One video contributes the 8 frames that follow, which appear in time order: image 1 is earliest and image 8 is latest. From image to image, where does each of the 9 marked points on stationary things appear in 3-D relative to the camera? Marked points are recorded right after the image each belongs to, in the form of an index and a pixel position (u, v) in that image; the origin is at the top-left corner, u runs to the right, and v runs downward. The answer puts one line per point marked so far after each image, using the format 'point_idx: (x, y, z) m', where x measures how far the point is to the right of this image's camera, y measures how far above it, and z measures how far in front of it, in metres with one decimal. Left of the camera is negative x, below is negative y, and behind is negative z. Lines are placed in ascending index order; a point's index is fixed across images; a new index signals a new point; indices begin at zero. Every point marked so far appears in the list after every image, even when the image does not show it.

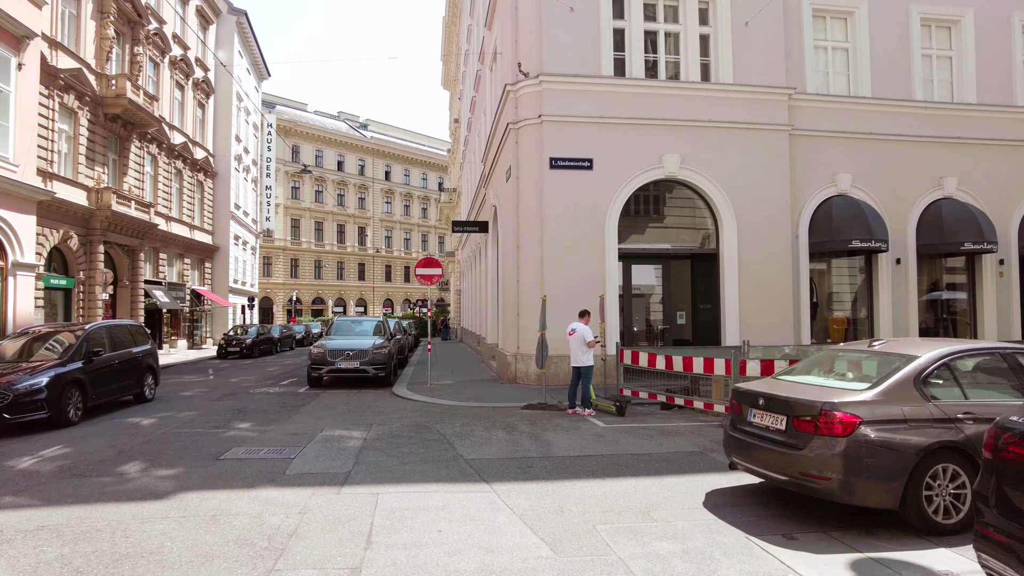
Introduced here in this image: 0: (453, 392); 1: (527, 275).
0: (-1.1, -1.8, +11.7) m
1: (+0.3, +0.3, +12.4) m
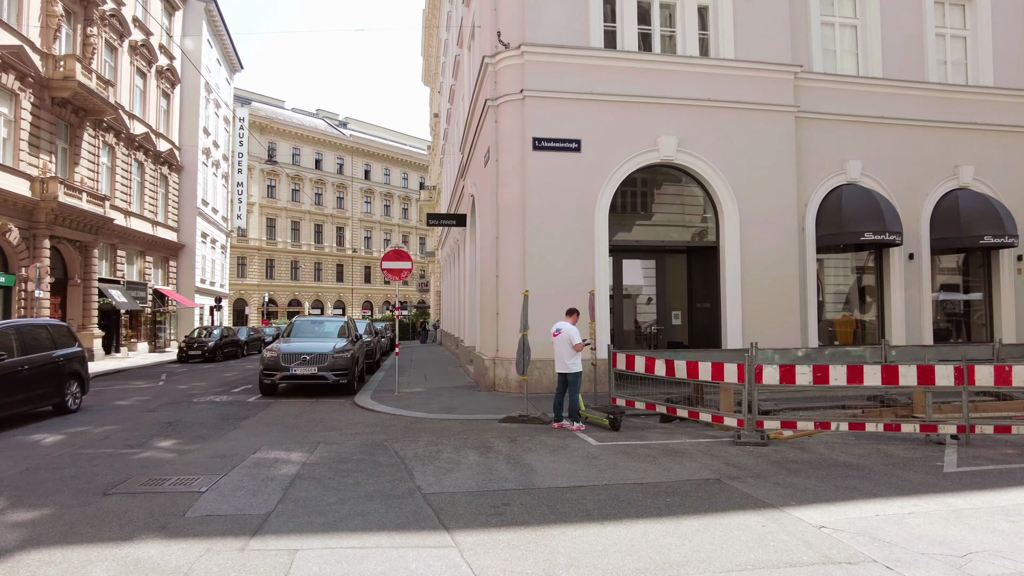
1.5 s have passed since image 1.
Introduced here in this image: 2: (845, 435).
0: (-1.4, -1.8, +10.3) m
1: (-0.1, +0.3, +11.1) m
2: (+3.7, -1.6, +7.3) m
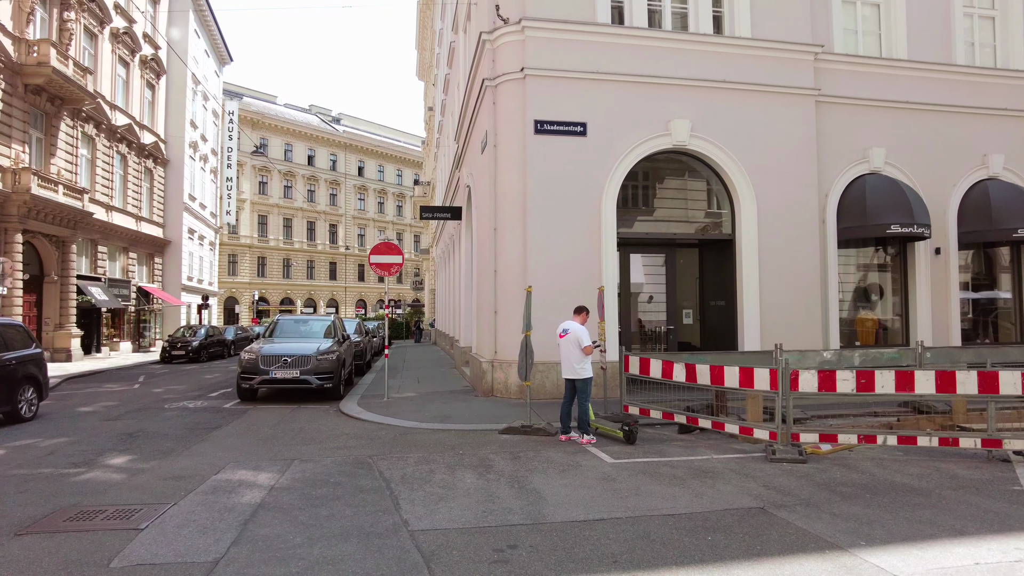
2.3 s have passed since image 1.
0: (-1.4, -1.7, +9.4) m
1: (-0.1, +0.4, +10.2) m
2: (+3.7, -1.6, +6.5) m
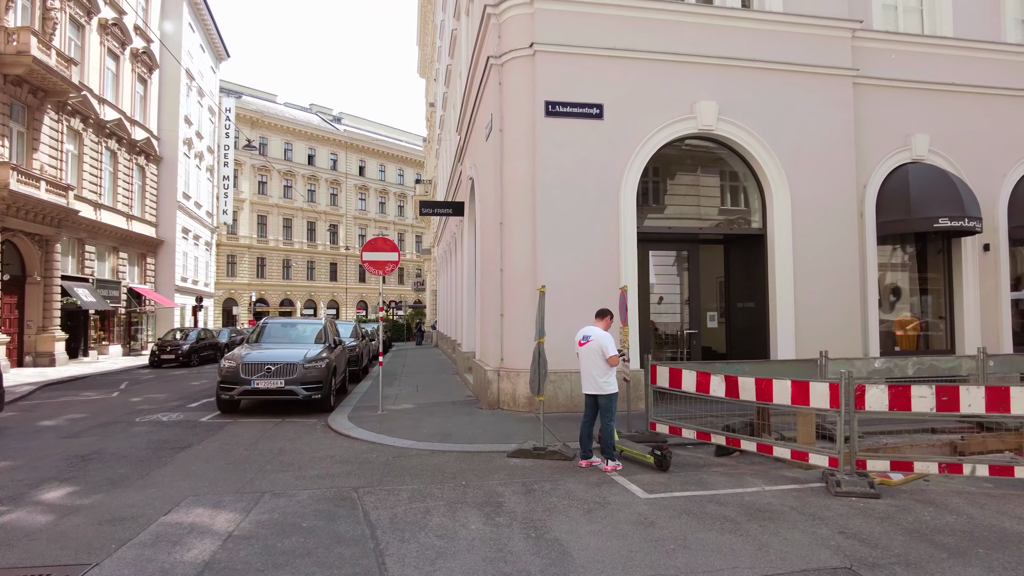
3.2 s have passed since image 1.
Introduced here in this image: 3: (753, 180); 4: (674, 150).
0: (-1.3, -1.7, +8.4) m
1: (0.0, +0.4, +9.2) m
2: (+3.8, -1.6, +5.4) m
3: (+3.7, +1.7, +10.3) m
4: (+2.6, +2.1, +10.1) m
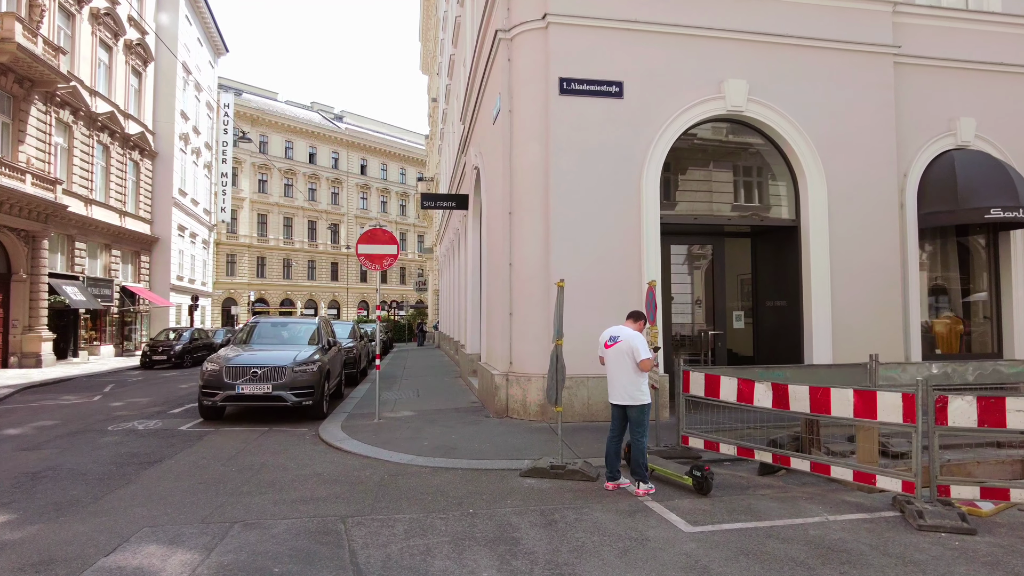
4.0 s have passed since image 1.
0: (-1.2, -1.7, +7.6) m
1: (+0.2, +0.4, +8.3) m
2: (+3.9, -1.5, +4.6) m
3: (+3.8, +1.7, +9.5) m
4: (+2.7, +2.2, +9.3) m
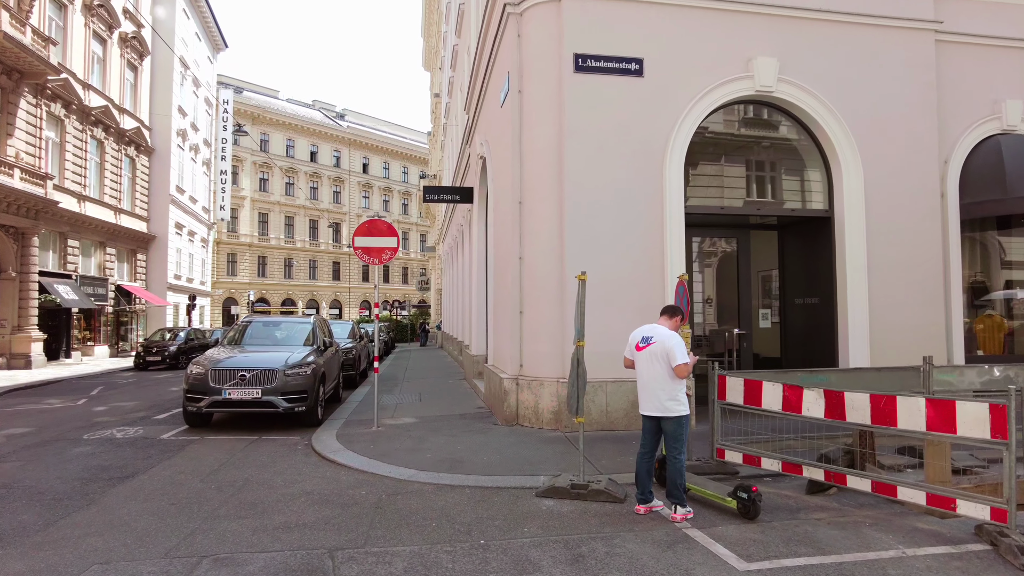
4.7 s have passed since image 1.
0: (-1.1, -1.6, +6.9) m
1: (+0.3, +0.5, +7.6) m
2: (+4.0, -1.5, +3.9) m
3: (+3.9, +1.8, +8.7) m
4: (+2.8, +2.2, +8.5) m
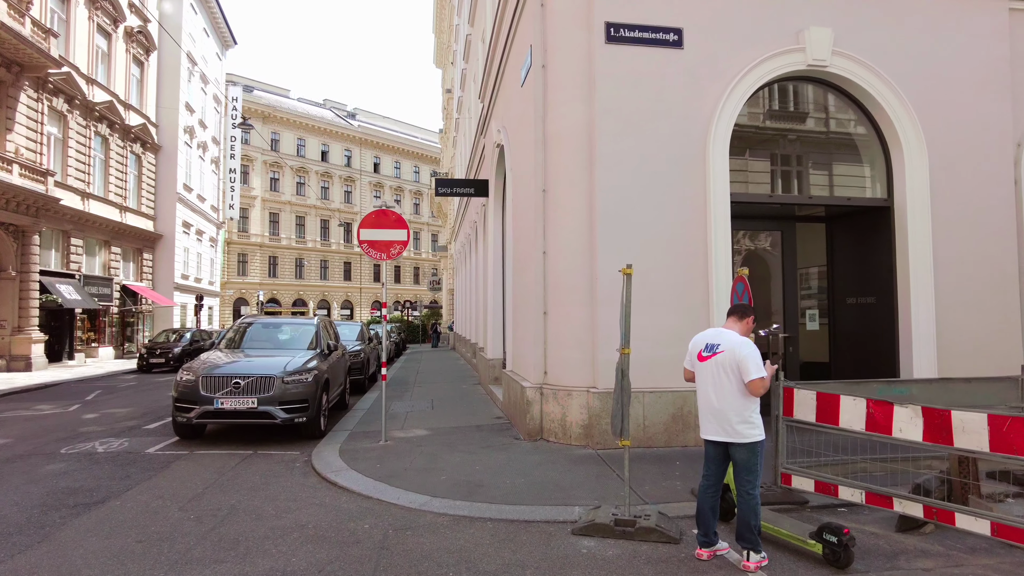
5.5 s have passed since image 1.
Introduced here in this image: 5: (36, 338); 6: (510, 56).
0: (-0.8, -1.6, +6.1) m
1: (+0.5, +0.5, +6.8) m
2: (+4.2, -1.5, +3.0) m
3: (+4.2, +1.8, +7.9) m
4: (+3.1, +2.3, +7.7) m
5: (-13.6, -1.4, +19.0) m
6: (0.0, +3.0, +8.5) m
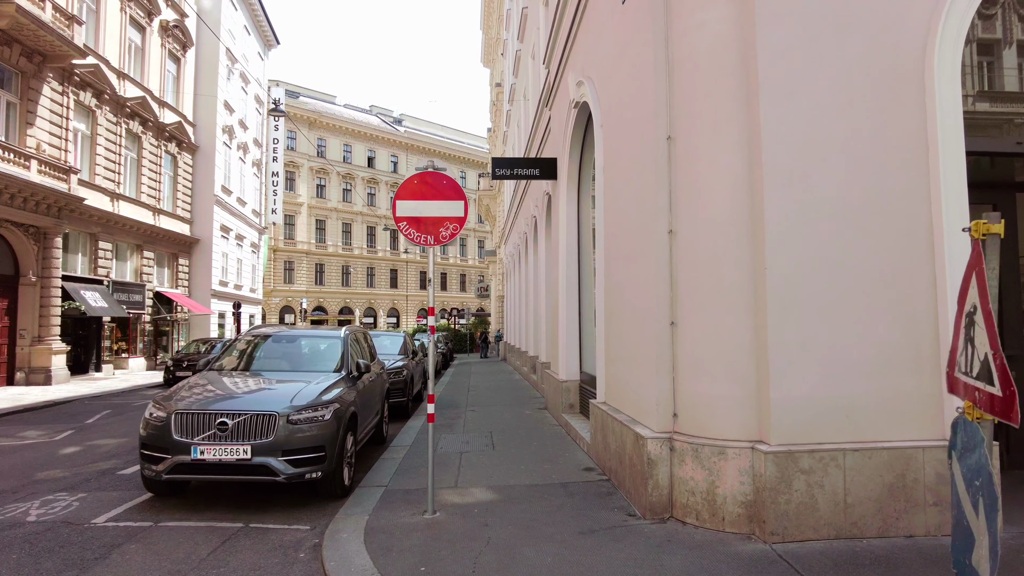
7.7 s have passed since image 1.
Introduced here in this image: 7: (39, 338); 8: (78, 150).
0: (-0.1, -1.6, +3.8) m
1: (+1.3, +0.5, +4.4) m
2: (+4.7, -1.4, +0.3) m
3: (+5.0, +1.8, +5.2) m
4: (+3.9, +2.3, +5.2) m
5: (-12.0, -1.6, +17.5) m
6: (+0.8, +3.0, +6.2) m
7: (-12.3, -1.3, +17.2) m
8: (-12.5, +4.0, +19.1) m
